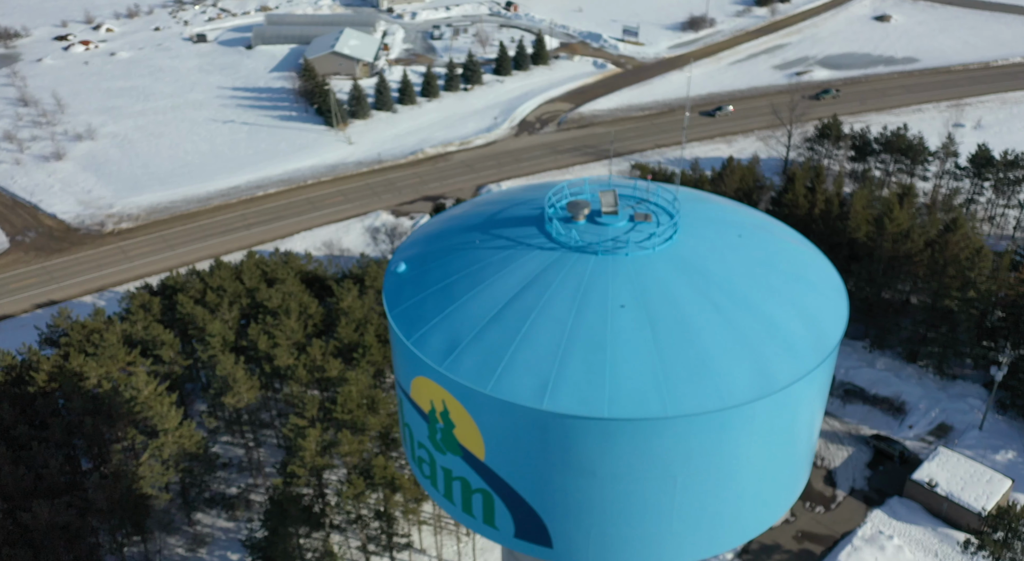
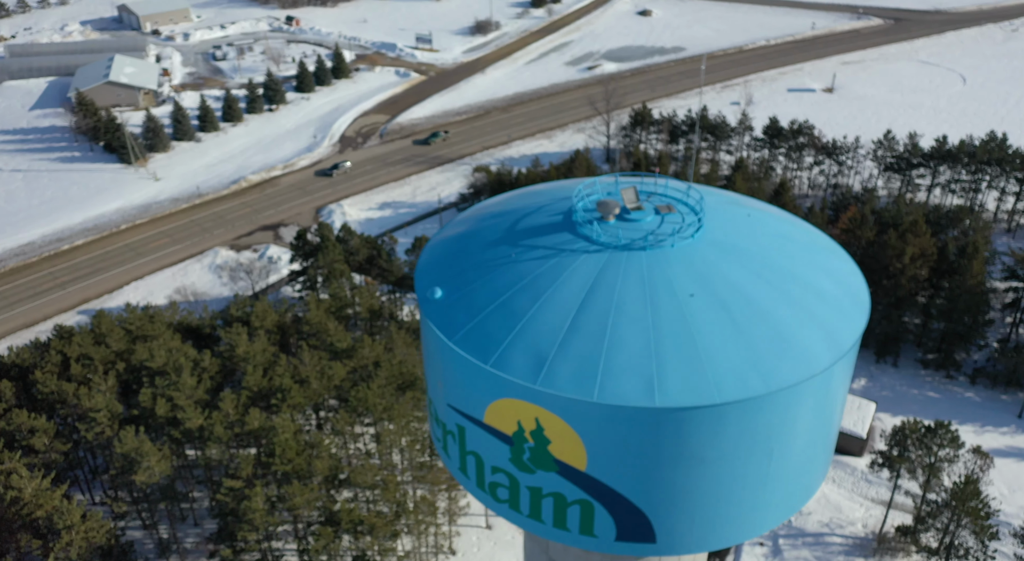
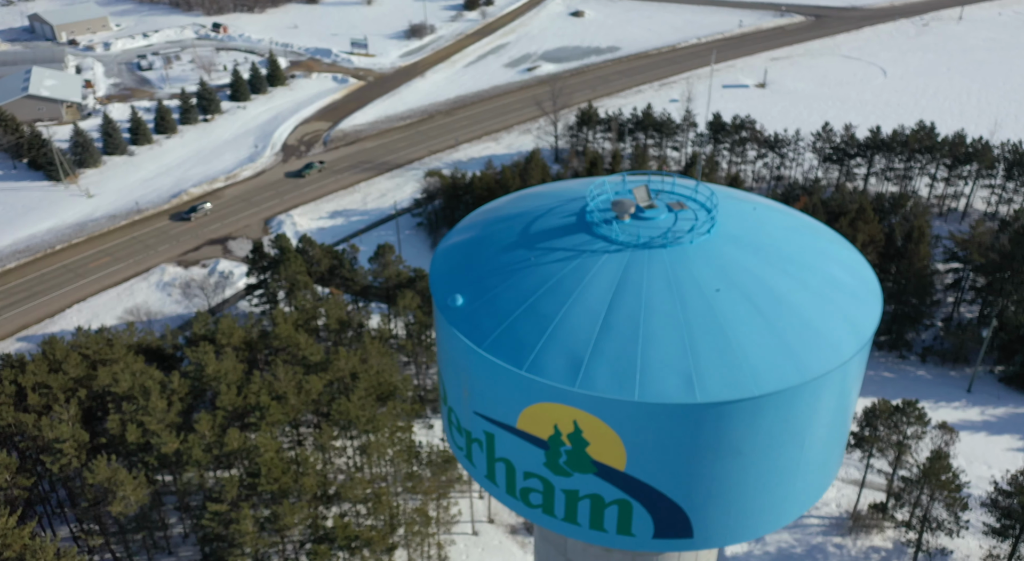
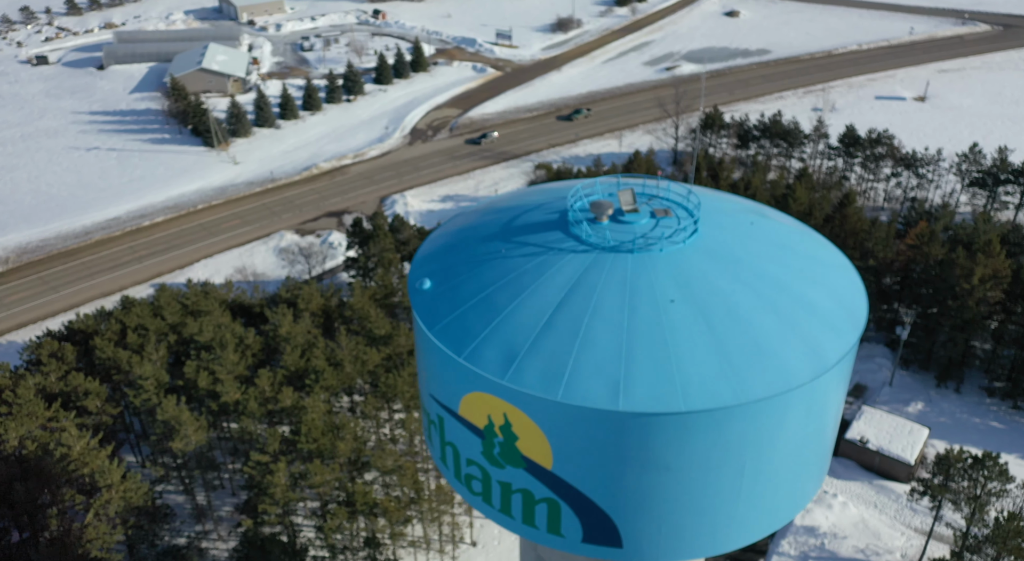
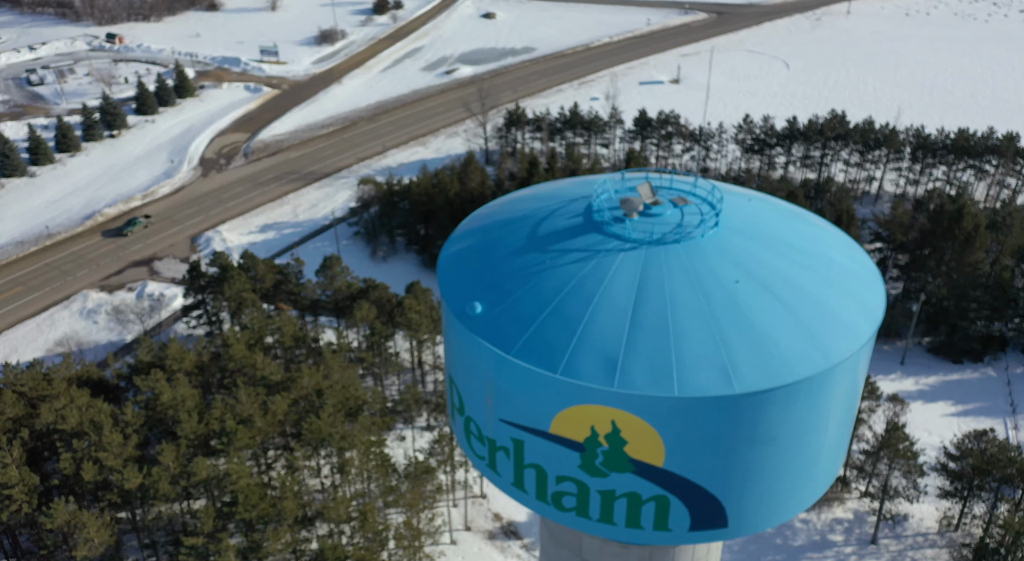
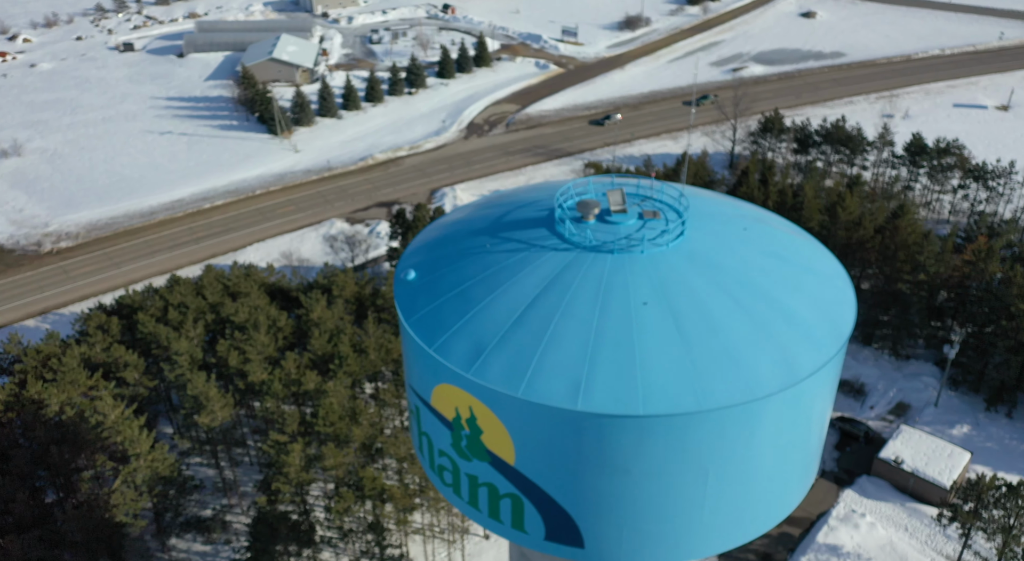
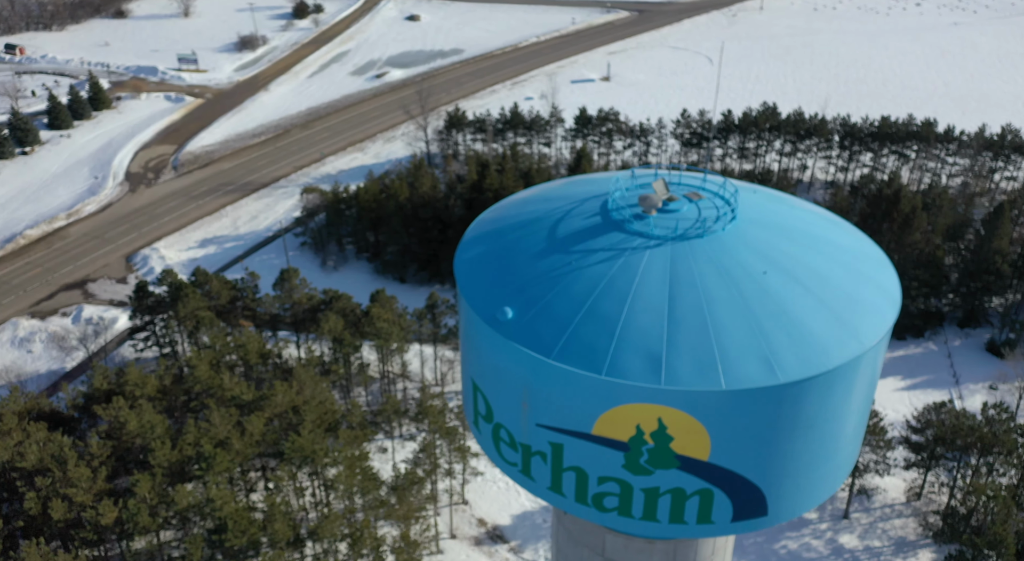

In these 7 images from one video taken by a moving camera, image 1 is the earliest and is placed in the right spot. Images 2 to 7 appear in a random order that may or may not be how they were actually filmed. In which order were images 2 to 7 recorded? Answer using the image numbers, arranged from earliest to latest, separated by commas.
6, 4, 2, 3, 5, 7
